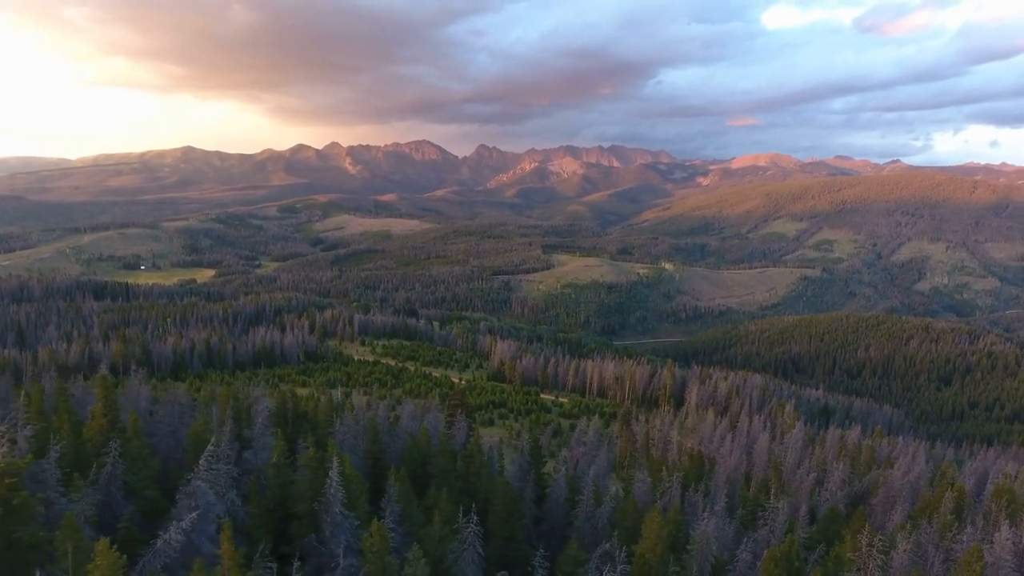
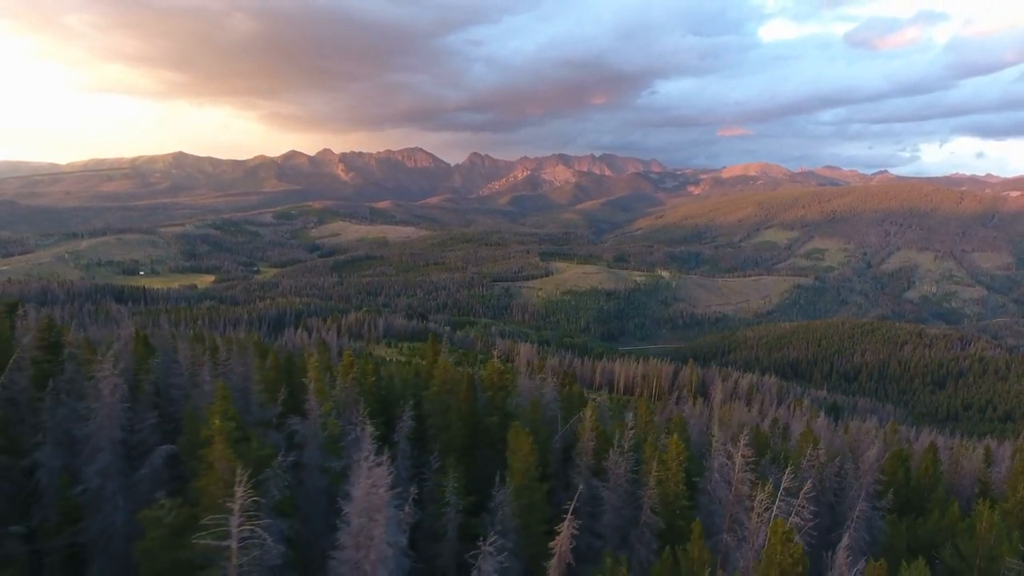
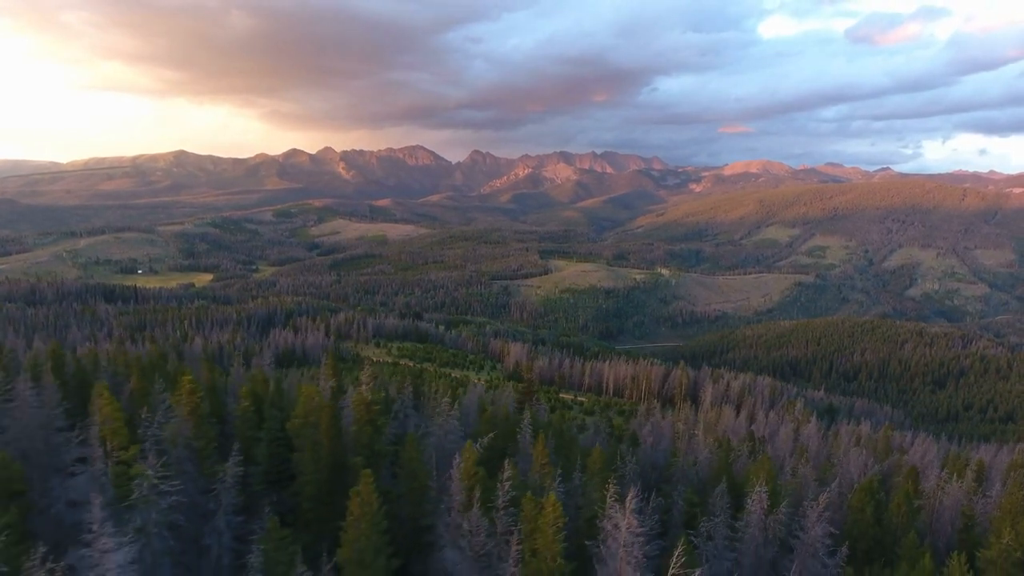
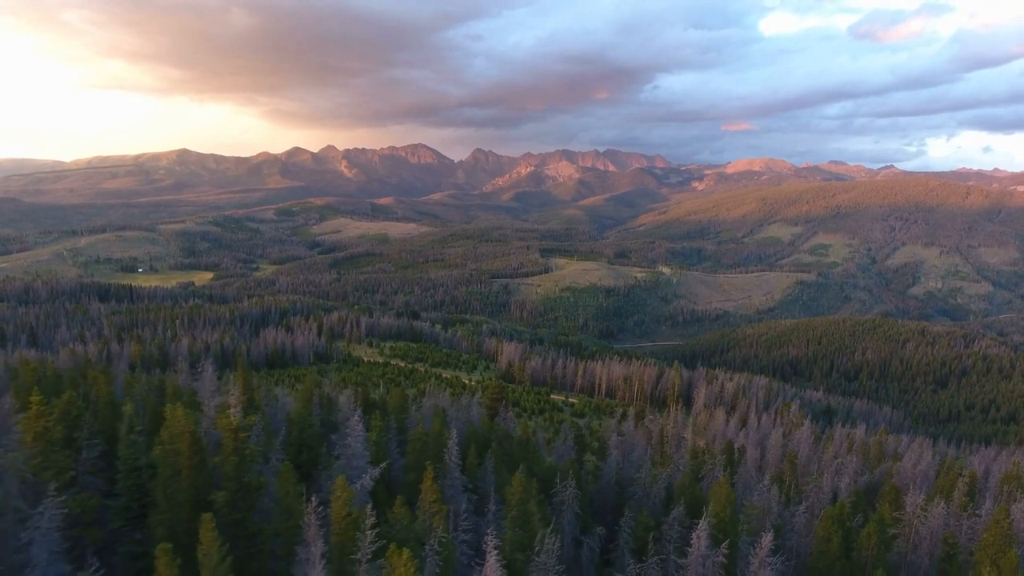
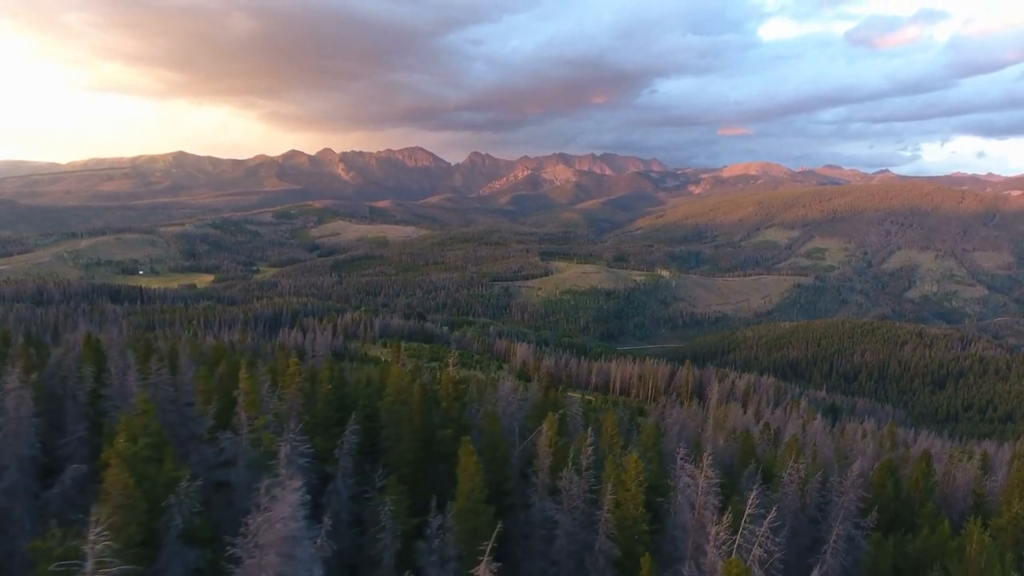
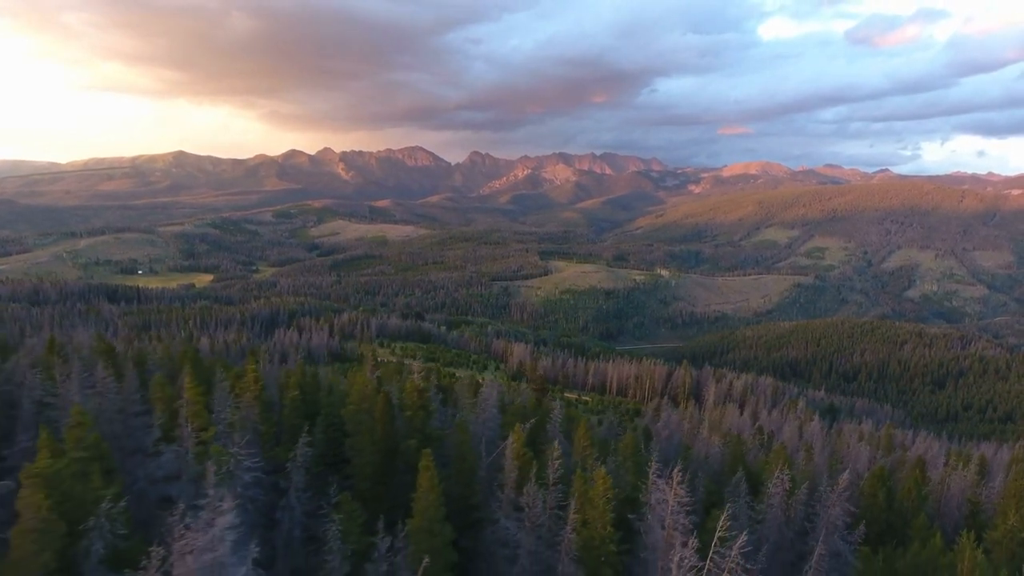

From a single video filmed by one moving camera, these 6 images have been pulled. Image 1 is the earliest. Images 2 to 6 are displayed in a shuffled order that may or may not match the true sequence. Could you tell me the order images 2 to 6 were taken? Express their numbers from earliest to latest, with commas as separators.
4, 3, 6, 5, 2
